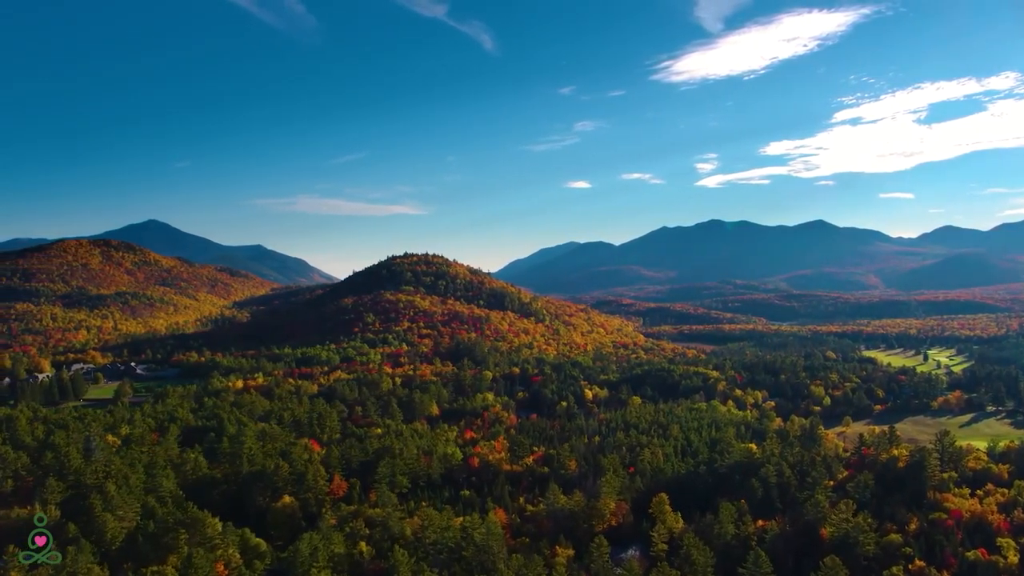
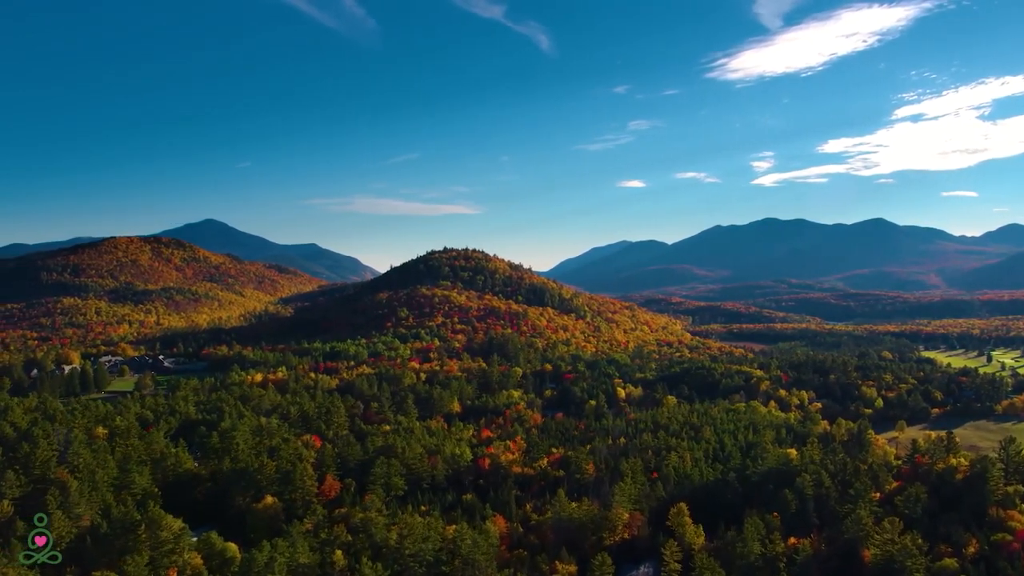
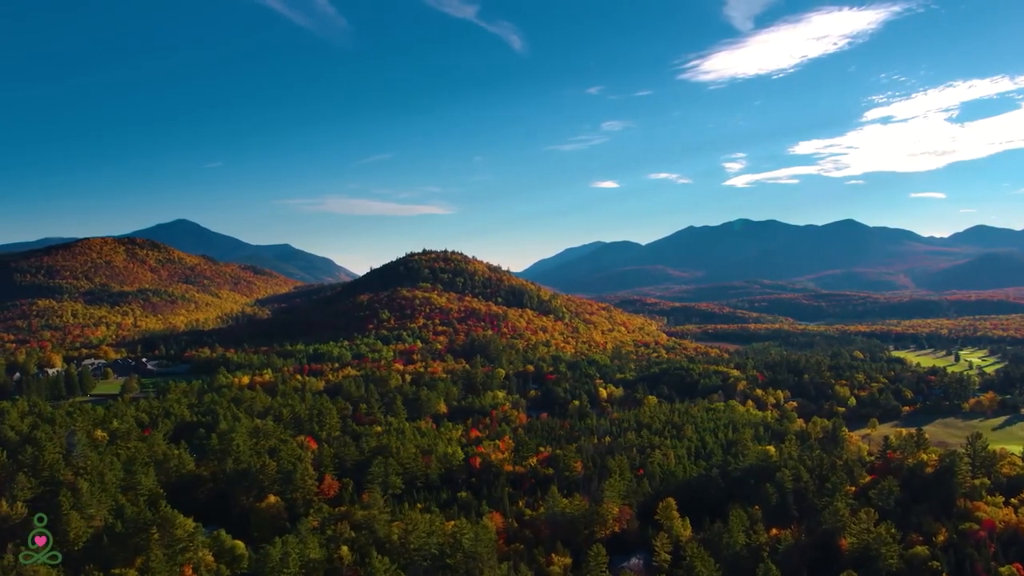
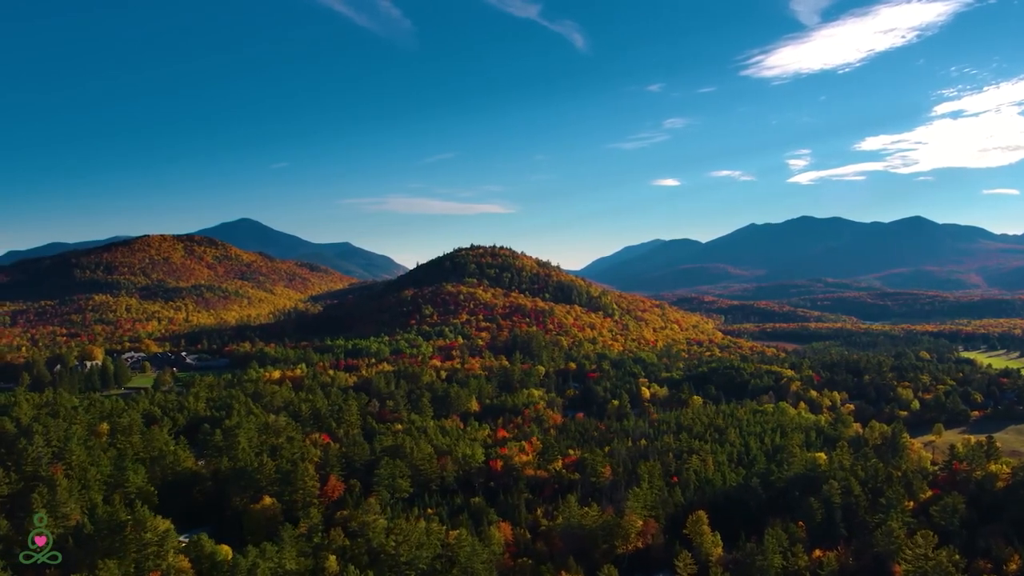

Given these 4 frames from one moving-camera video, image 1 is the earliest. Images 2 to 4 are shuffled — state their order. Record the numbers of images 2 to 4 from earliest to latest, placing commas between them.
3, 2, 4
